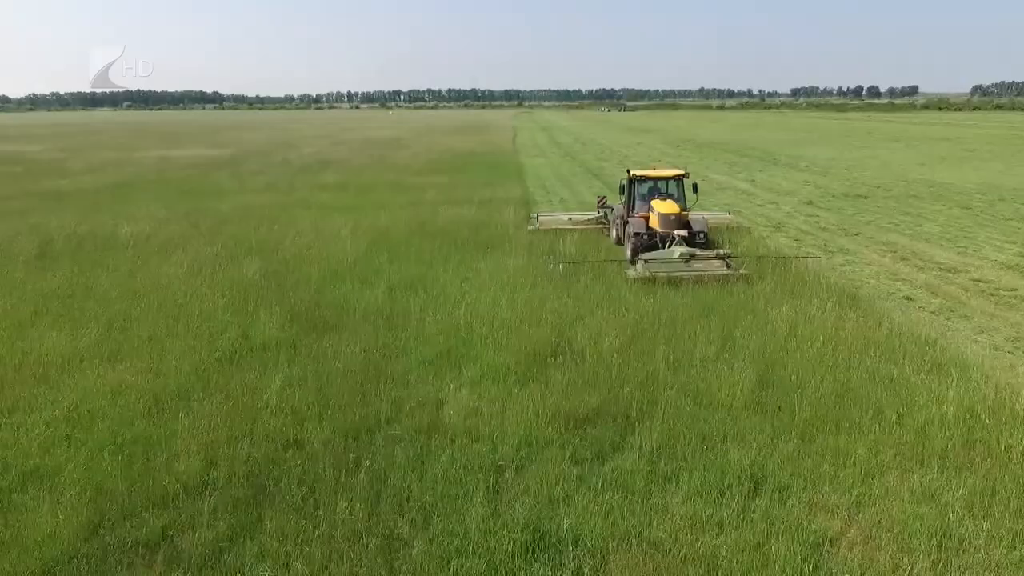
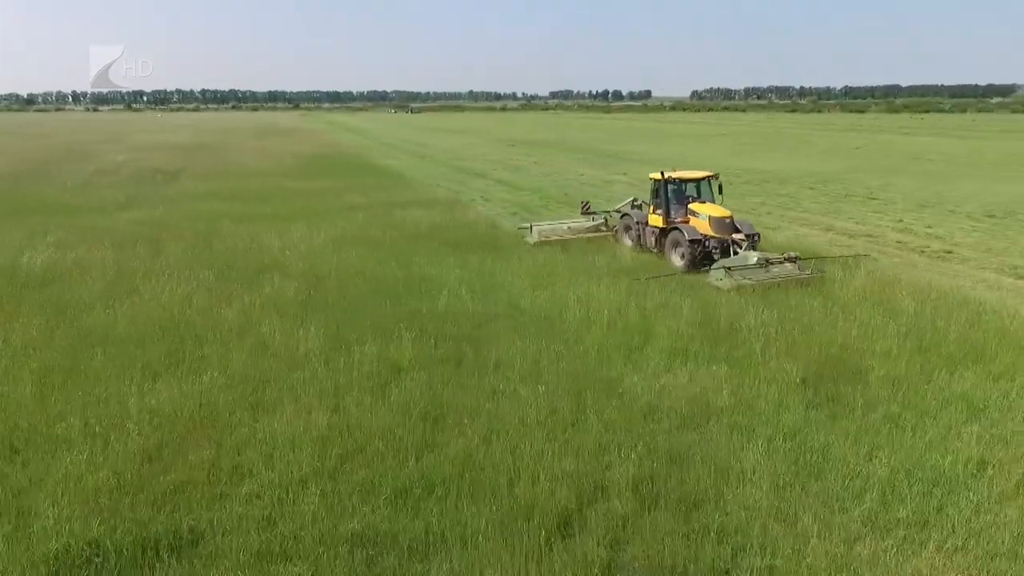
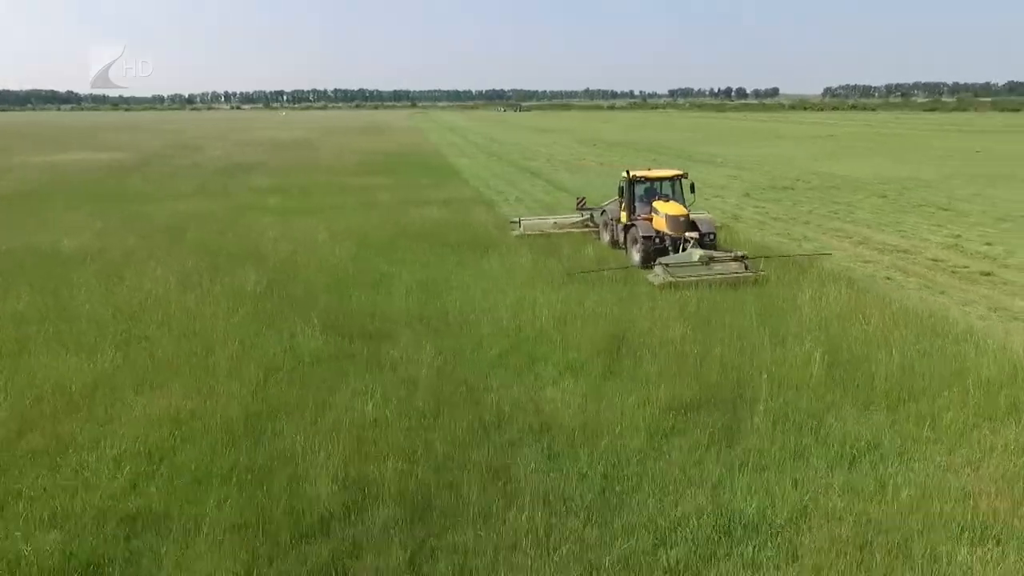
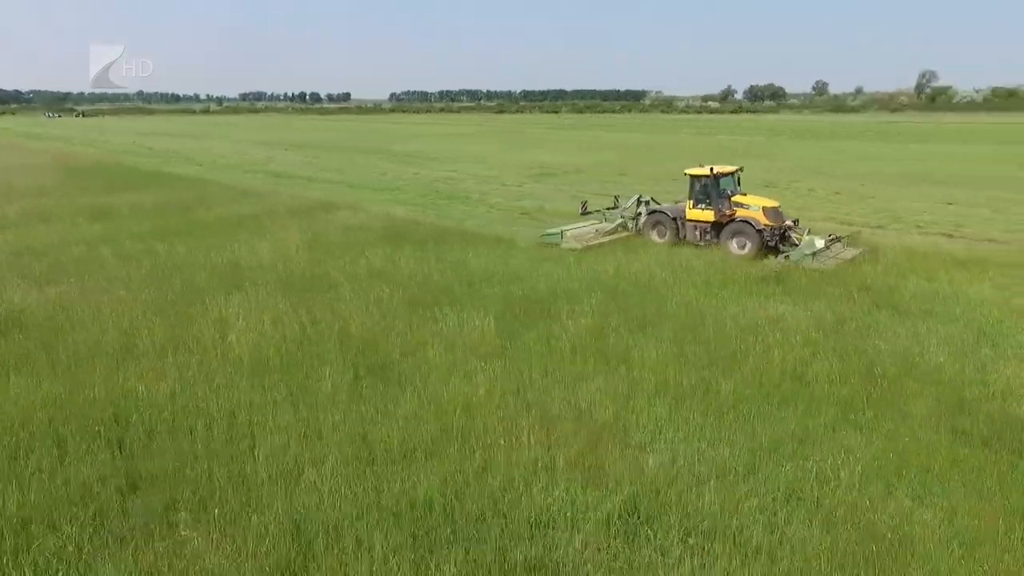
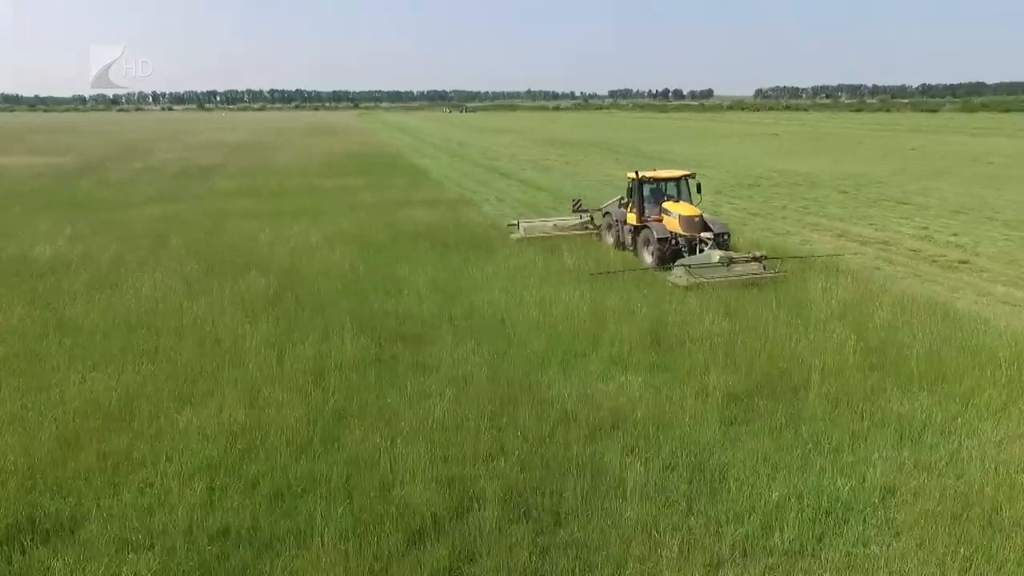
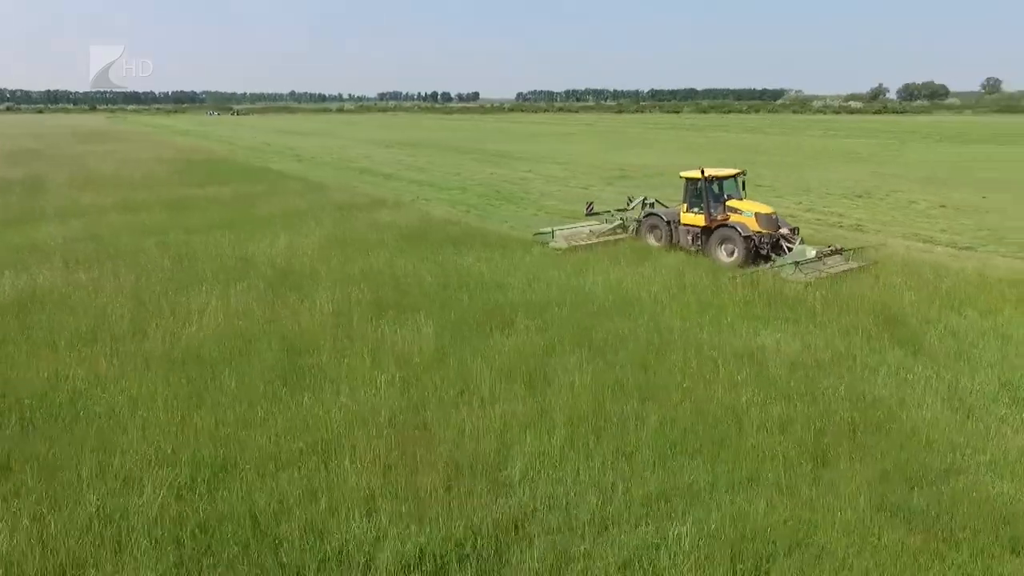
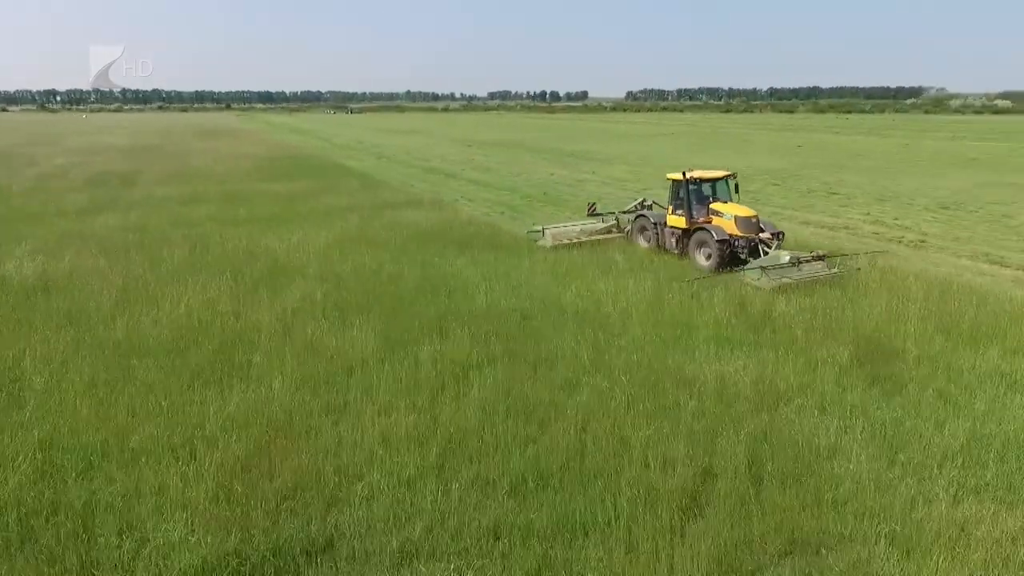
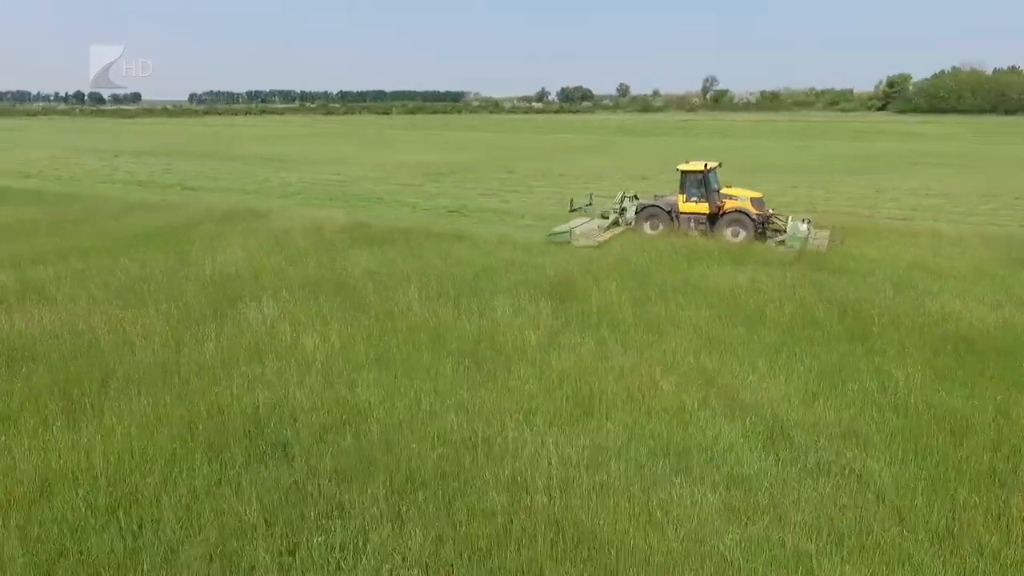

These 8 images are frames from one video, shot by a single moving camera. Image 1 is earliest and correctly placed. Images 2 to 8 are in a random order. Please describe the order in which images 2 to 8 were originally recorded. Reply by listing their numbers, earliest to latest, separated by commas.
3, 5, 2, 7, 6, 4, 8
